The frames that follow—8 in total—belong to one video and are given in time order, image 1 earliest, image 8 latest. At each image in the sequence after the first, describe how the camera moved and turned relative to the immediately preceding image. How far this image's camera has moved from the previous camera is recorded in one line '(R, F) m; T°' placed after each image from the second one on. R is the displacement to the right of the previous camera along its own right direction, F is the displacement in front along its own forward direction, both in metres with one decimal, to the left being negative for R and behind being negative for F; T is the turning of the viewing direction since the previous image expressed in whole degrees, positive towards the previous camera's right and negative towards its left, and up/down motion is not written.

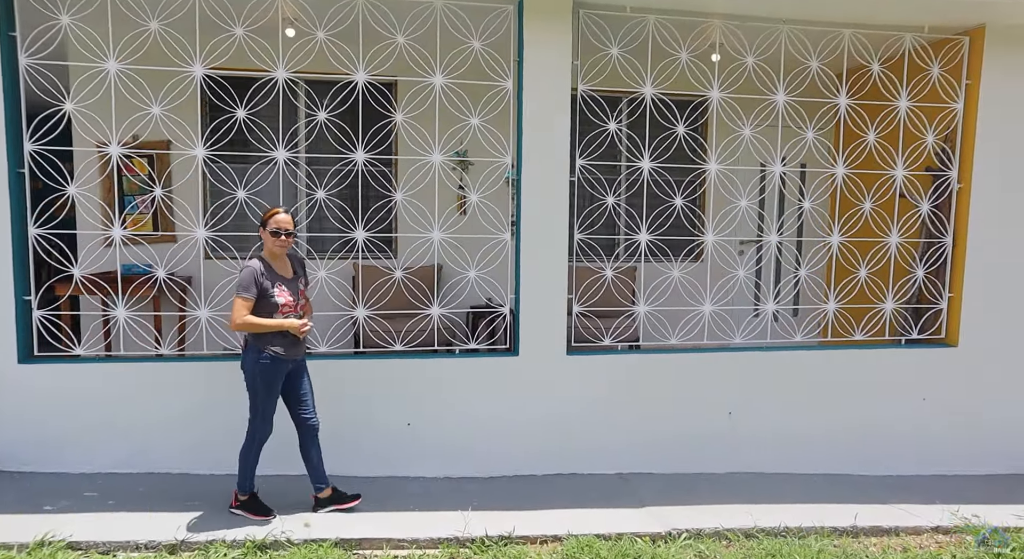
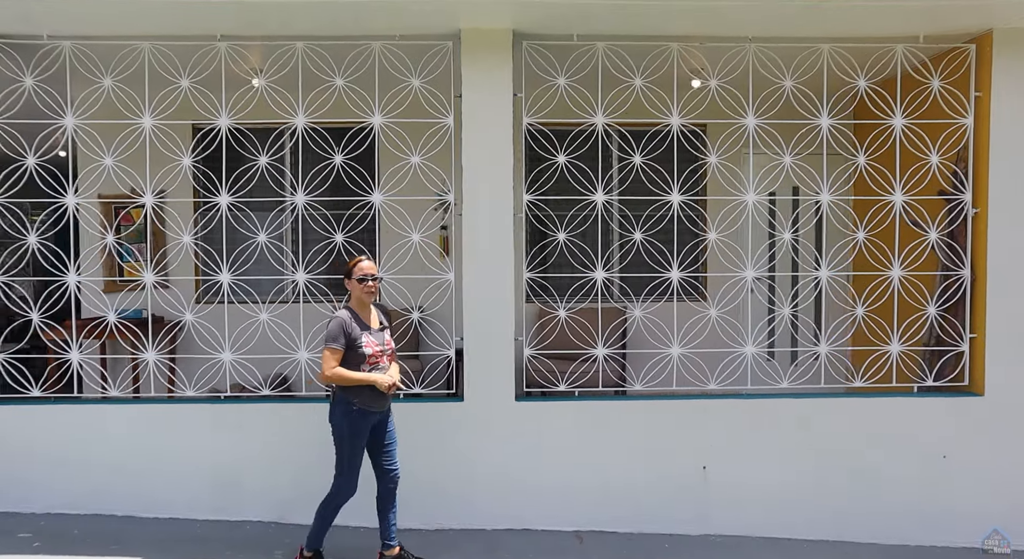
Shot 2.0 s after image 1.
(+0.8, +0.2) m; -8°
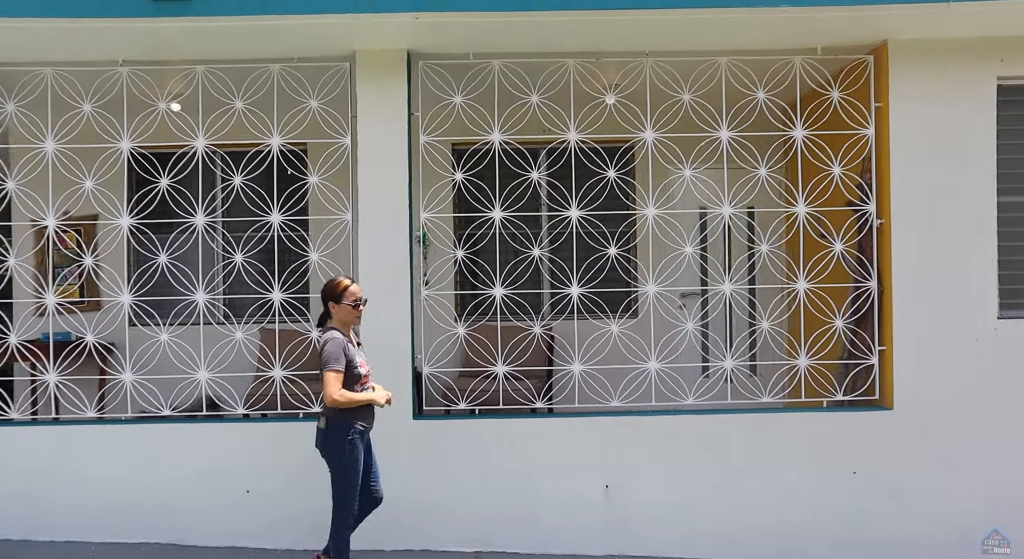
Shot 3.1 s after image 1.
(+0.6, 0.0) m; -1°
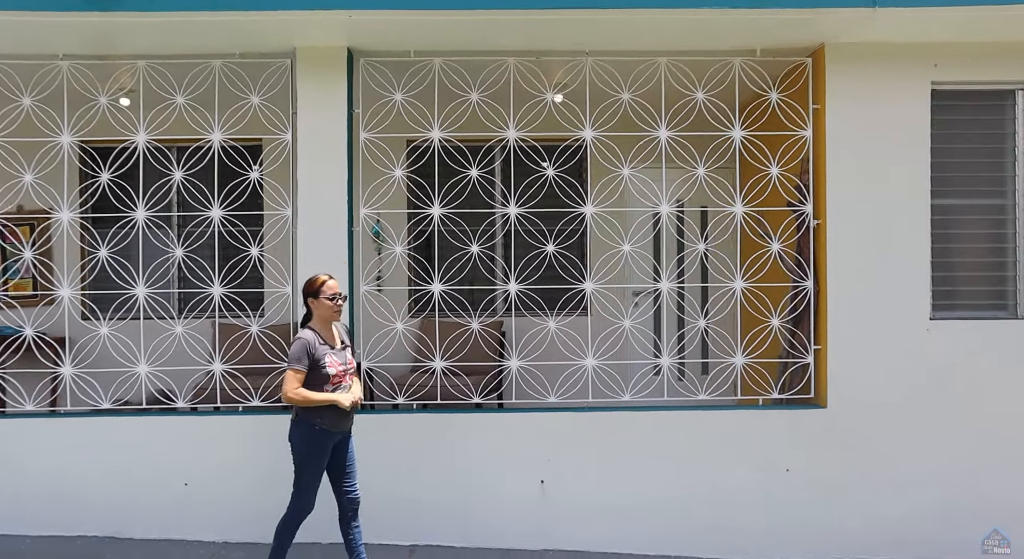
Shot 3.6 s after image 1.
(+0.3, 0.0) m; 0°
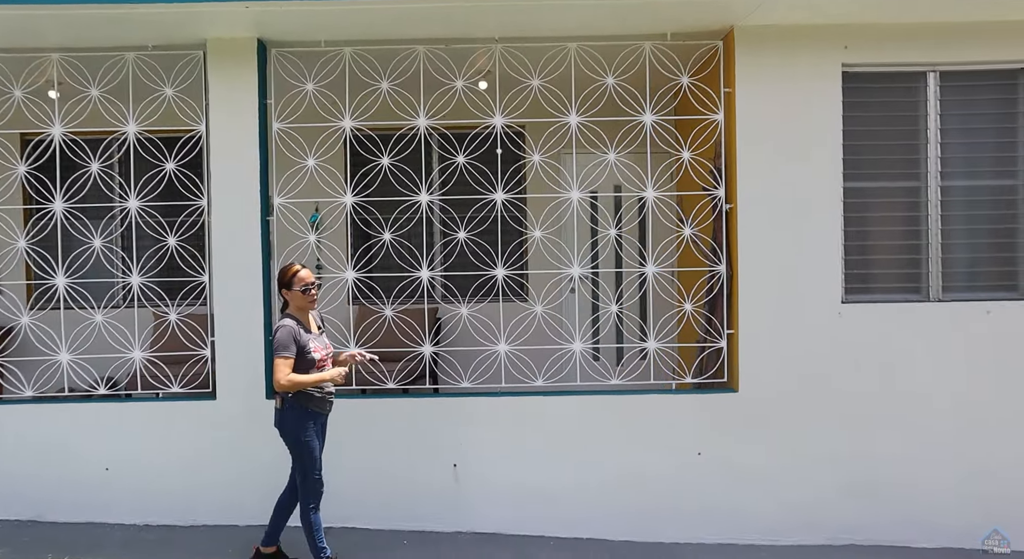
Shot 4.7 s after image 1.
(+0.5, 0.0) m; -1°
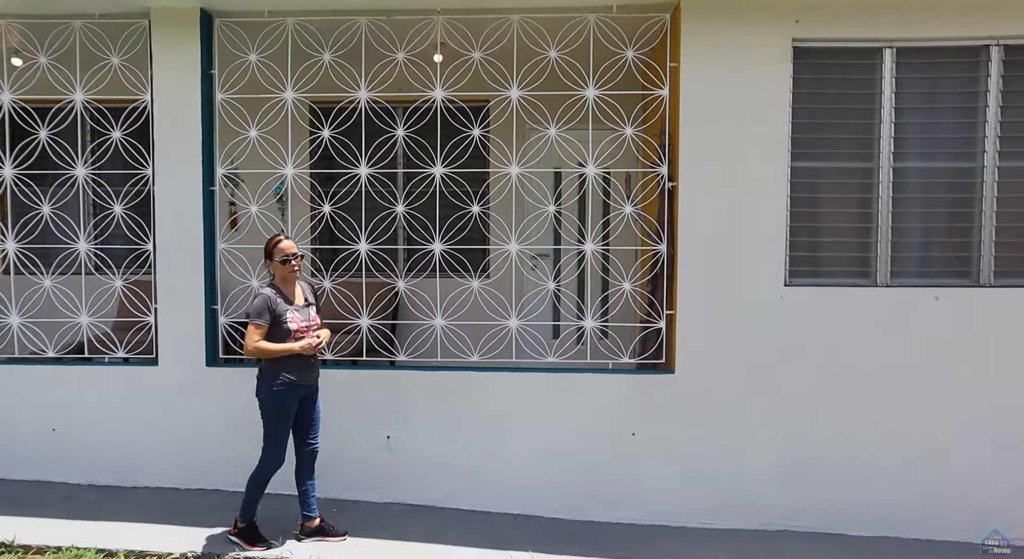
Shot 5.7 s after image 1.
(+0.5, 0.0) m; -2°
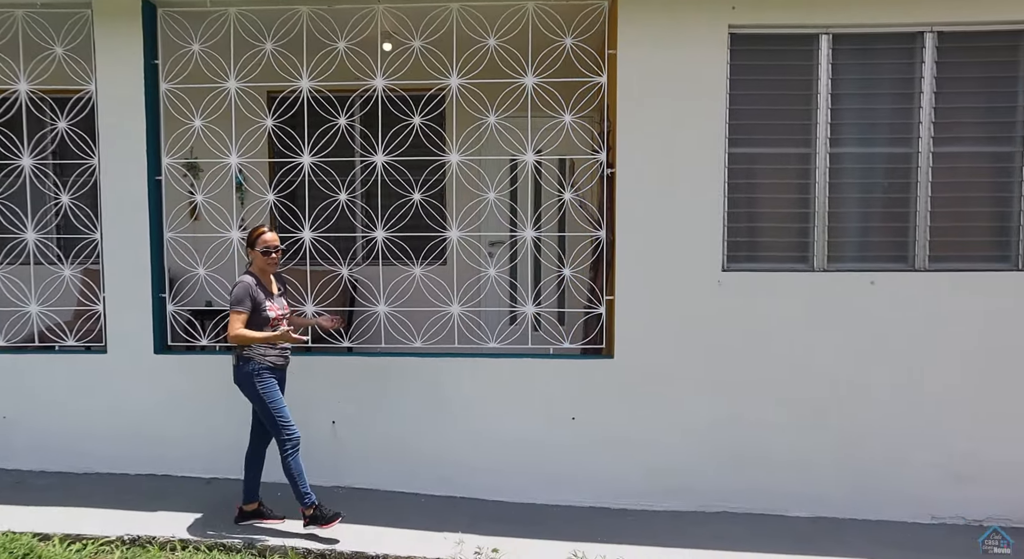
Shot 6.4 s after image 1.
(+0.3, 0.0) m; 0°
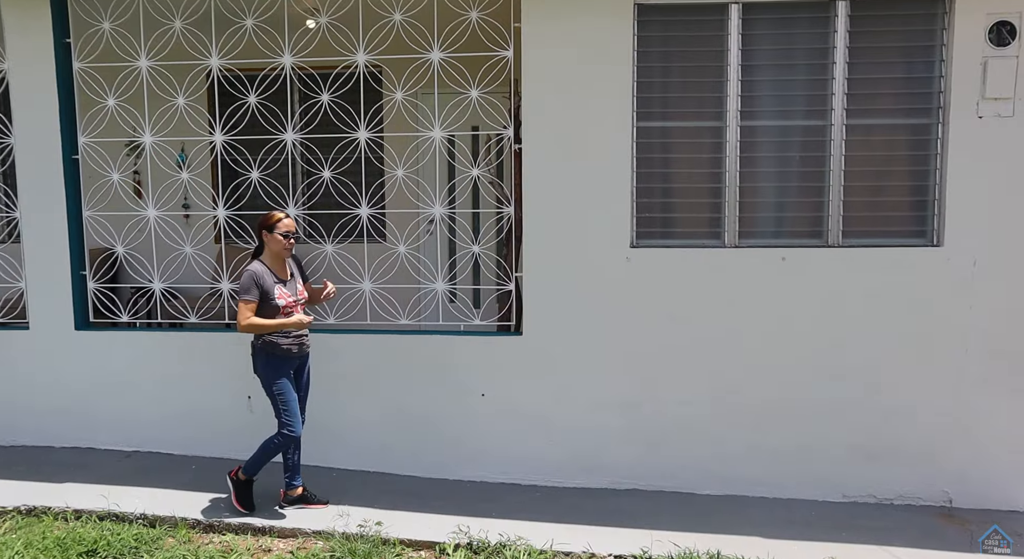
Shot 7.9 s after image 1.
(+0.6, 0.0) m; -2°
